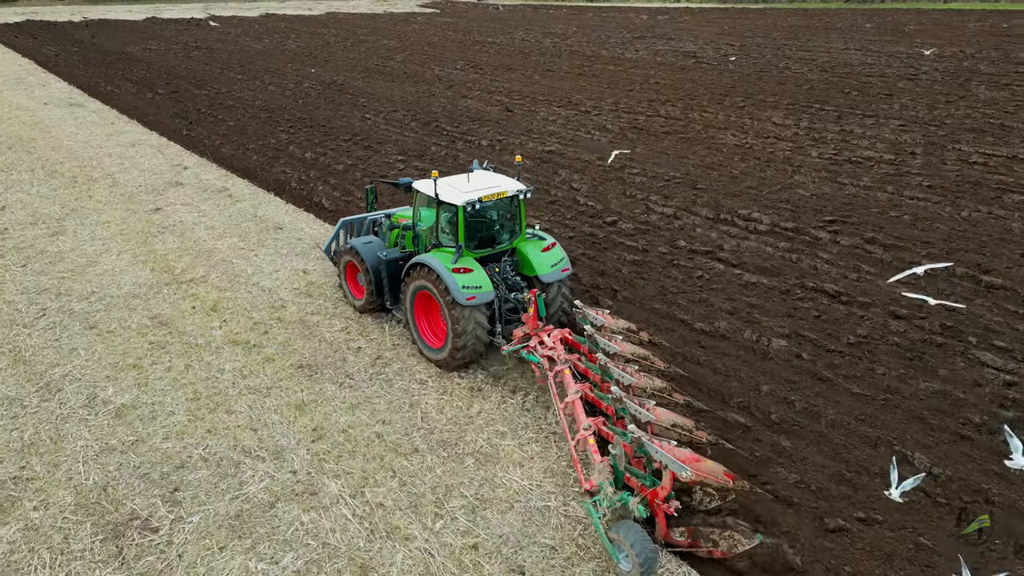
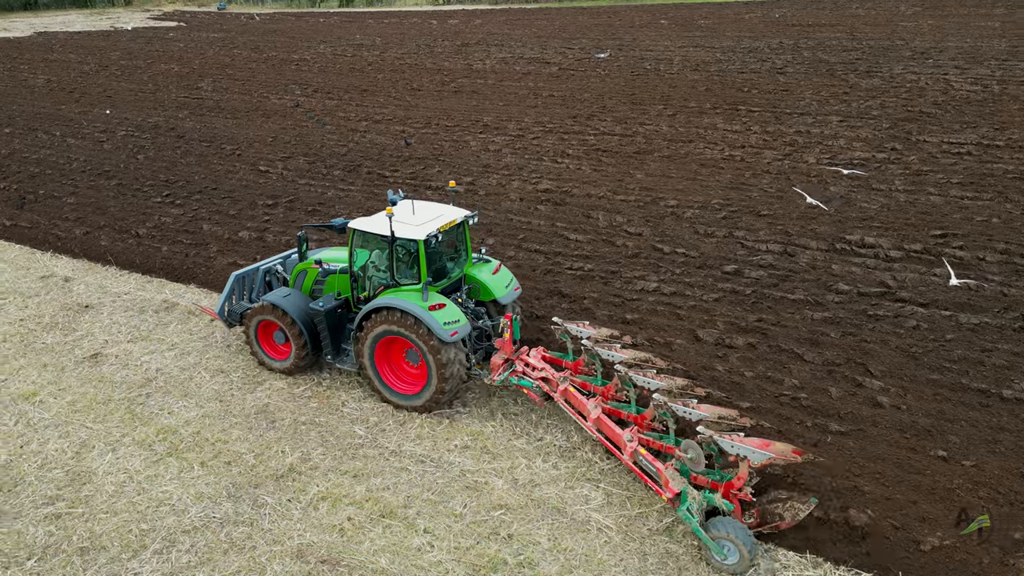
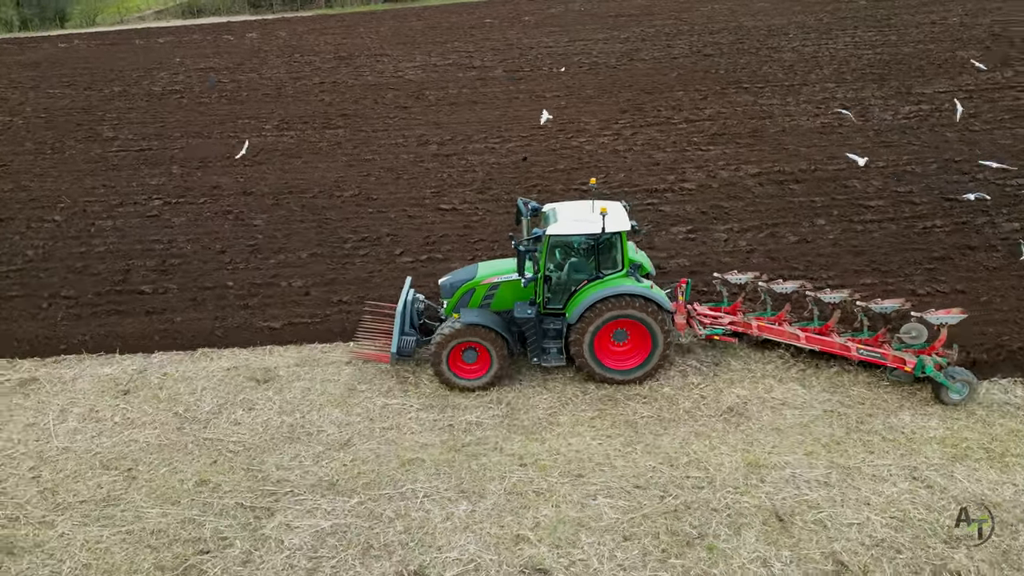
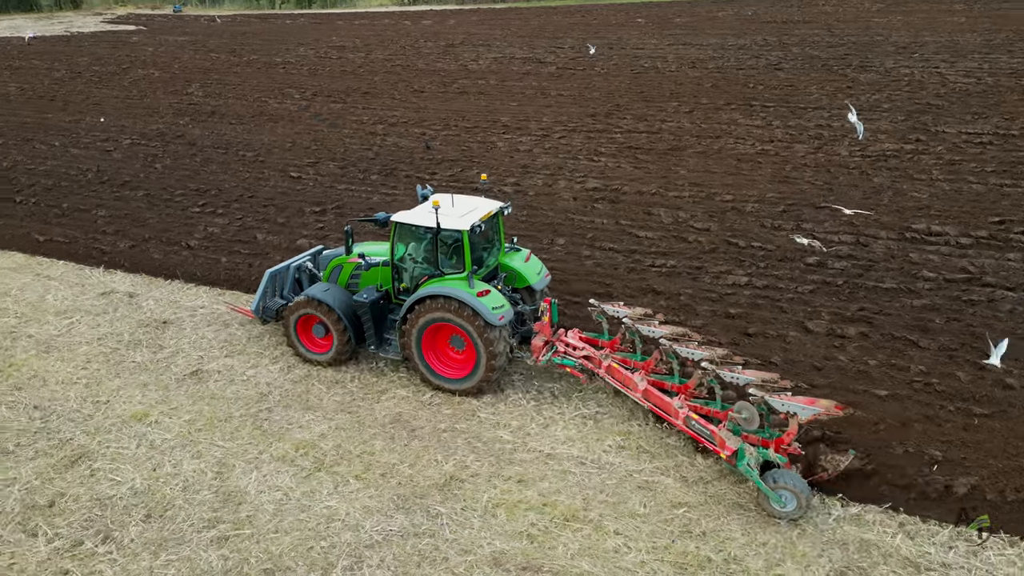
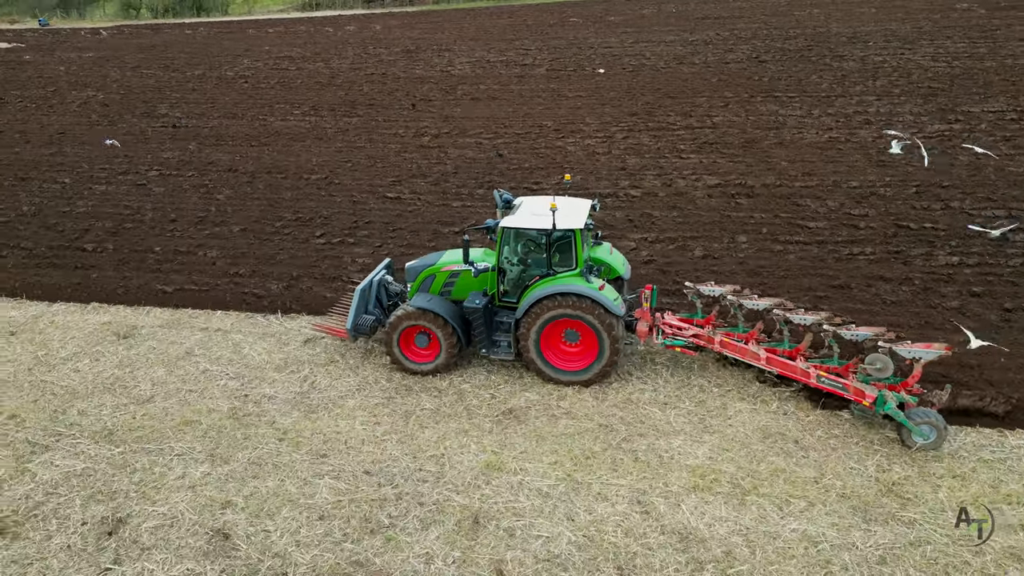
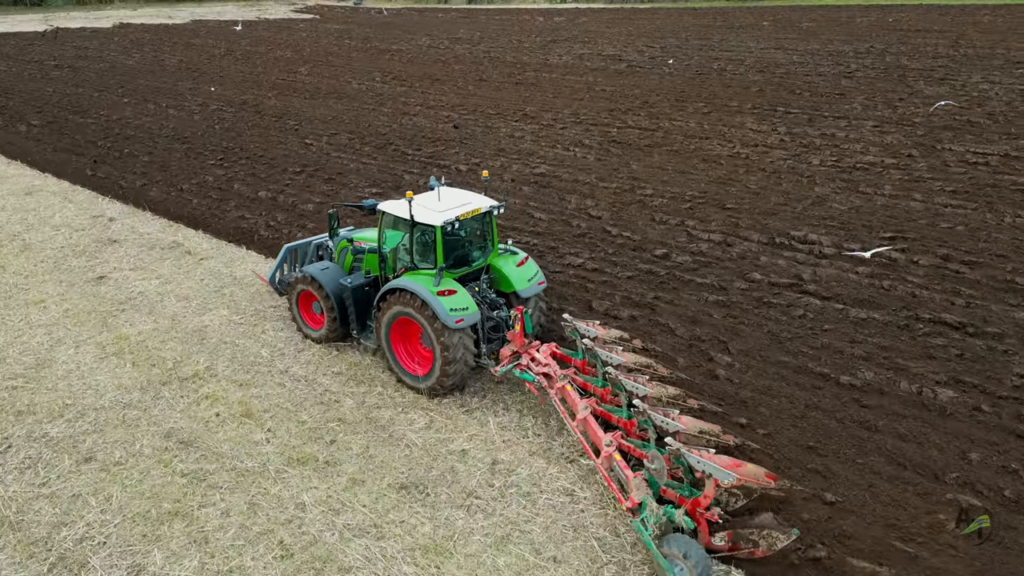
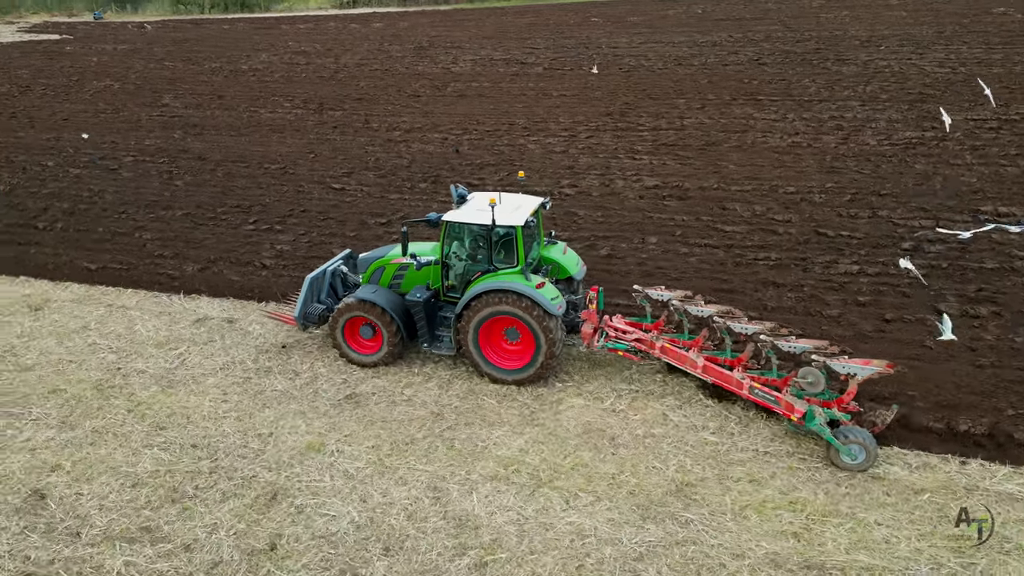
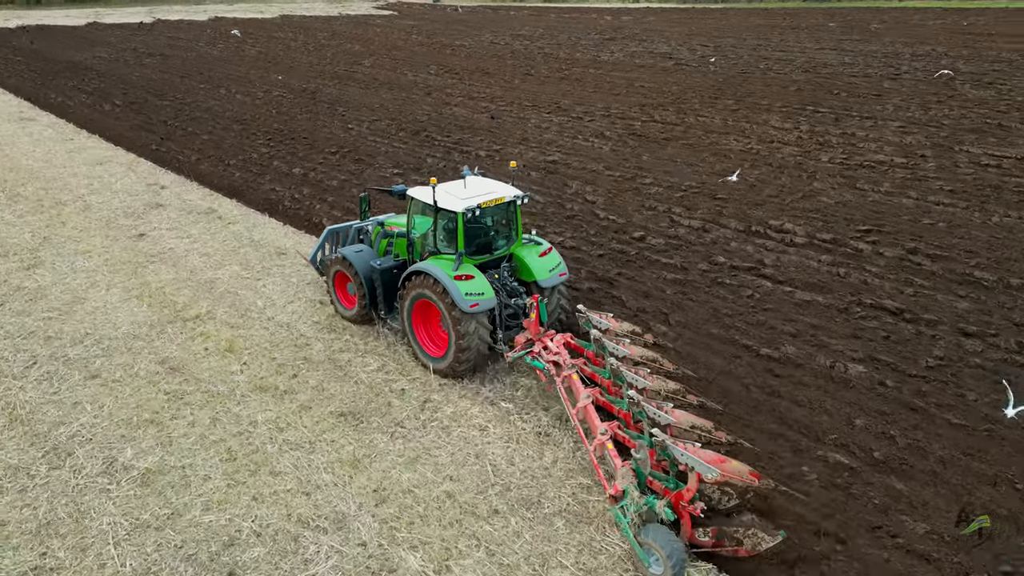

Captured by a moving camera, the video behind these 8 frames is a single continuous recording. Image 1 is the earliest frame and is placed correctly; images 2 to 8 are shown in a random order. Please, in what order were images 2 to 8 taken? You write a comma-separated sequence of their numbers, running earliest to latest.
8, 6, 2, 4, 7, 5, 3
